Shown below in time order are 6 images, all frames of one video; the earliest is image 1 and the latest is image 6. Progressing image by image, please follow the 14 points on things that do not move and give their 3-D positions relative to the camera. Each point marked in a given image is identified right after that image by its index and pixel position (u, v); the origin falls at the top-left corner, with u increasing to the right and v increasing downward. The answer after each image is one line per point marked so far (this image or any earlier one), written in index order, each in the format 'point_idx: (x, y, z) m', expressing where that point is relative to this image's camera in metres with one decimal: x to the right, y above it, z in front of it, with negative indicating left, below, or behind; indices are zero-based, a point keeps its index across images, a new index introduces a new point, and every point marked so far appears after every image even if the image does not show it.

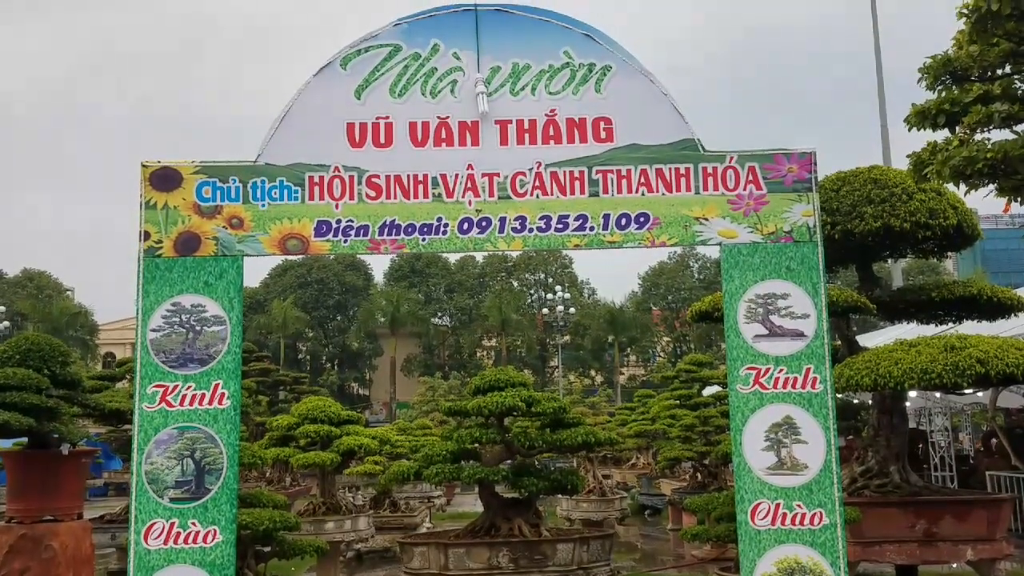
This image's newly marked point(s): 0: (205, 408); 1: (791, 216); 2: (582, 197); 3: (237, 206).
0: (-2.6, -1.0, +7.6) m
1: (+2.8, +0.8, +8.7) m
2: (+0.7, +1.0, +8.7) m
3: (-2.4, +0.7, +7.9) m
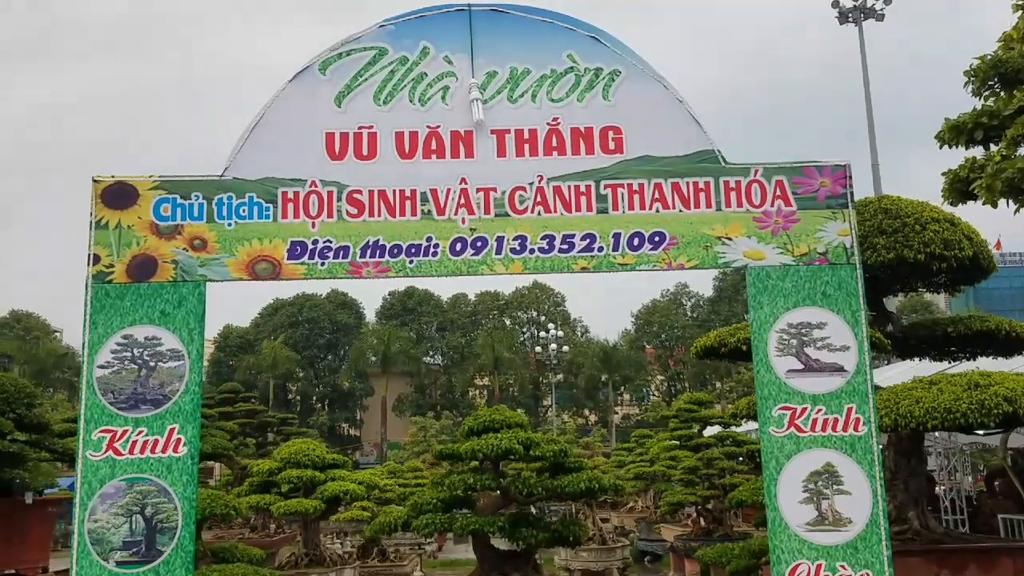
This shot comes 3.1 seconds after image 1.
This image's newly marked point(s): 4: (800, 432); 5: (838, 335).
0: (-2.6, -1.2, +6.7) m
1: (+2.8, +0.5, +7.8) m
2: (+0.7, +0.7, +7.9) m
3: (-2.5, +0.5, +7.0) m
4: (+2.5, -1.2, +7.6) m
5: (+2.9, -0.4, +7.7) m
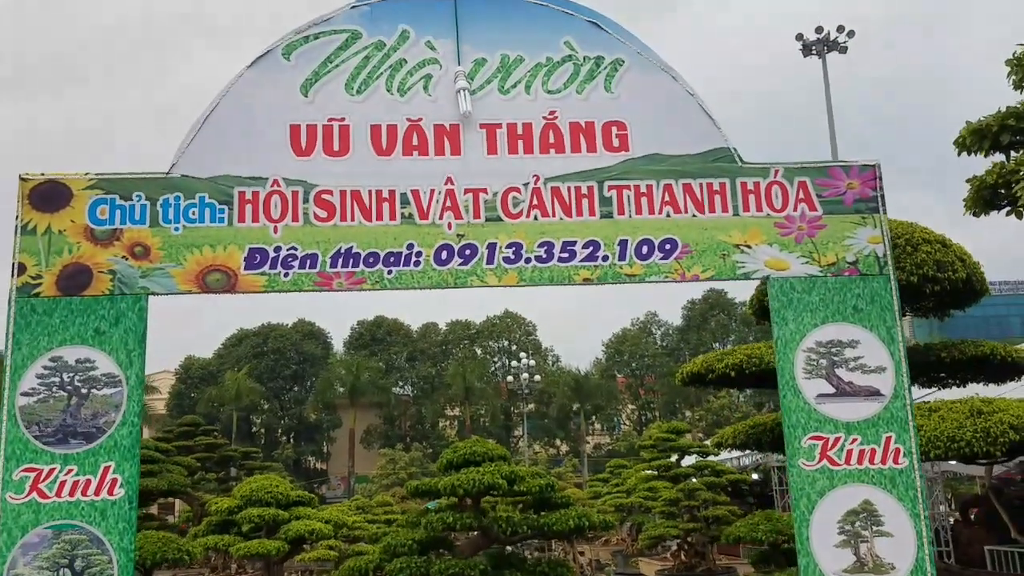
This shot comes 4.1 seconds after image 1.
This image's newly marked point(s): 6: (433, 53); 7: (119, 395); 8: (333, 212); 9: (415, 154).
0: (-2.7, -1.3, +5.7) m
1: (+2.7, +0.4, +7.1) m
2: (+0.6, +0.6, +7.1) m
3: (-2.5, +0.4, +6.1) m
4: (+2.4, -1.3, +6.8) m
5: (+2.8, -0.5, +6.9) m
6: (-0.7, +1.9, +7.3) m
7: (-2.6, -0.7, +5.9) m
8: (-1.4, +0.6, +6.9) m
9: (-0.8, +1.1, +7.1) m
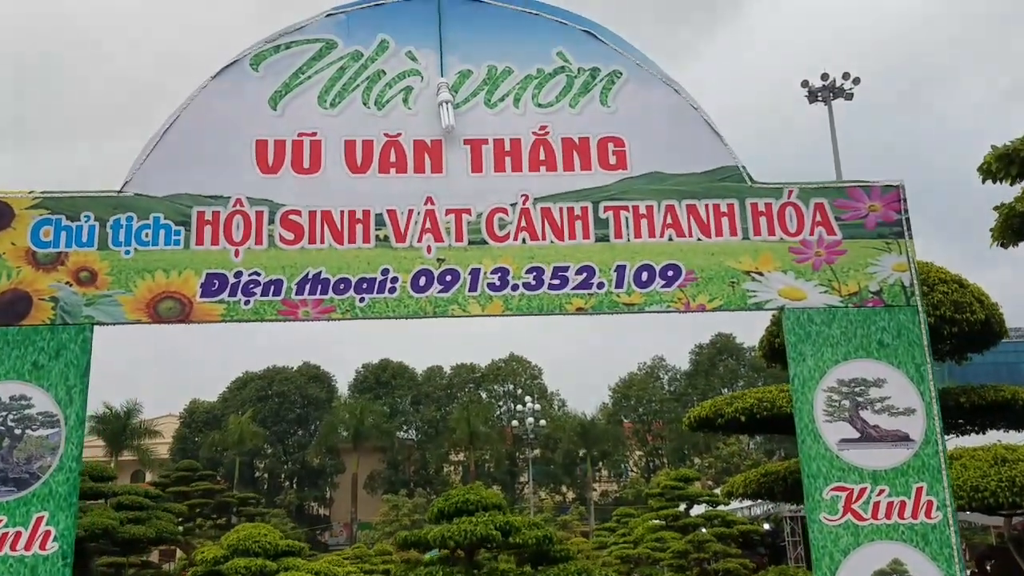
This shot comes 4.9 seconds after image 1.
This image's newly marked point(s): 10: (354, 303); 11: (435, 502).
0: (-2.8, -1.5, +5.1) m
1: (+2.7, +0.1, +6.5) m
2: (+0.5, +0.3, +6.5) m
3: (-2.6, +0.2, +5.6) m
4: (+2.3, -1.6, +6.1) m
5: (+2.7, -0.8, +6.3) m
6: (-0.7, +1.7, +6.8) m
7: (-2.7, -0.9, +5.3) m
8: (-1.5, +0.4, +6.4) m
9: (-0.9, +0.9, +6.6) m
10: (-1.1, -0.1, +6.2) m
11: (-0.9, -2.5, +10.6) m
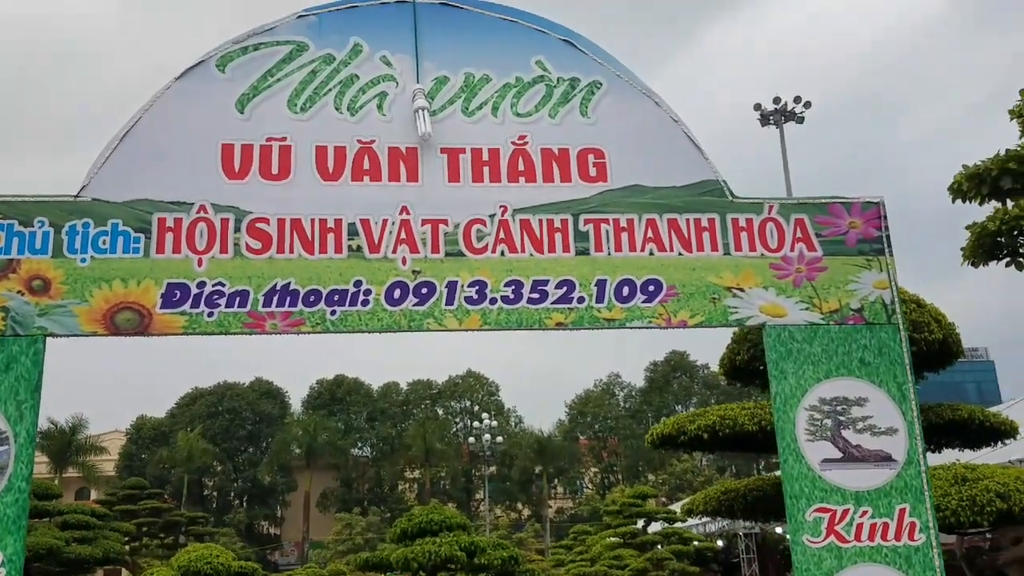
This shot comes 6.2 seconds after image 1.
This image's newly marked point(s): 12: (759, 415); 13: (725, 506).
0: (-2.9, -1.5, +4.7) m
1: (+2.5, 0.0, +6.5) m
2: (+0.4, +0.2, +6.3) m
3: (-2.7, +0.1, +5.3) m
4: (+2.2, -1.7, +6.0) m
5: (+2.5, -0.9, +6.2) m
6: (-0.9, +1.6, +6.6) m
7: (-2.8, -0.9, +5.0) m
8: (-1.7, +0.3, +6.2) m
9: (-1.0, +0.8, +6.4) m
10: (-1.2, -0.2, +6.0) m
11: (-1.3, -2.7, +10.4) m
12: (+2.5, -1.3, +9.0) m
13: (+2.3, -2.3, +9.3) m
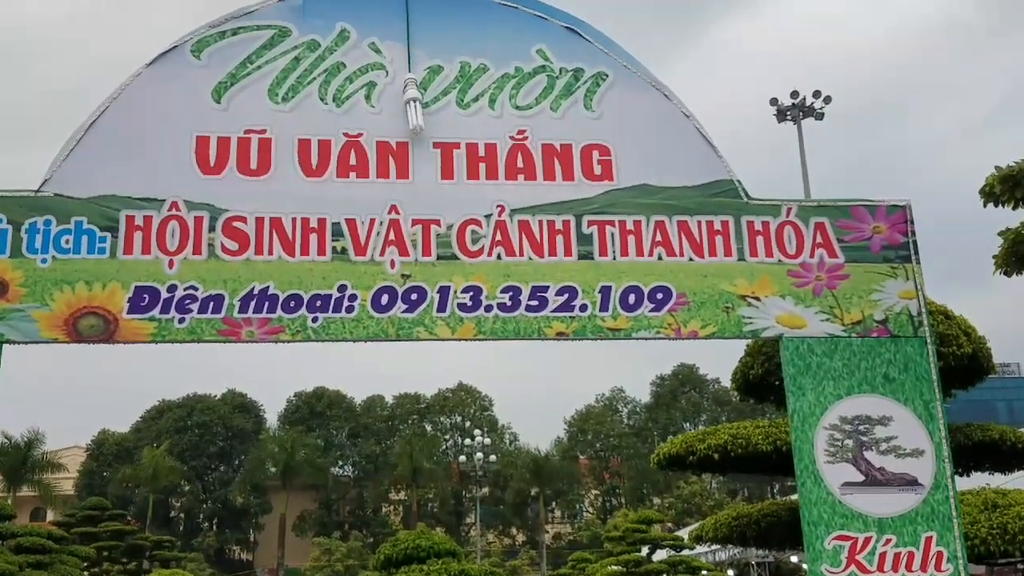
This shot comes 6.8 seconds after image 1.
0: (-2.9, -1.6, +4.4) m
1: (+2.4, -0.1, +6.1) m
2: (+0.3, +0.2, +6.0) m
3: (-2.7, +0.1, +4.9) m
4: (+2.1, -1.7, +5.6) m
5: (+2.5, -0.9, +5.9) m
6: (-0.9, +1.6, +6.2) m
7: (-2.8, -0.9, +4.6) m
8: (-1.7, +0.3, +5.8) m
9: (-1.0, +0.7, +6.0) m
10: (-1.3, -0.2, +5.6) m
11: (-1.4, -2.7, +10.0) m
12: (+2.5, -1.3, +8.6) m
13: (+2.2, -2.3, +8.9) m
